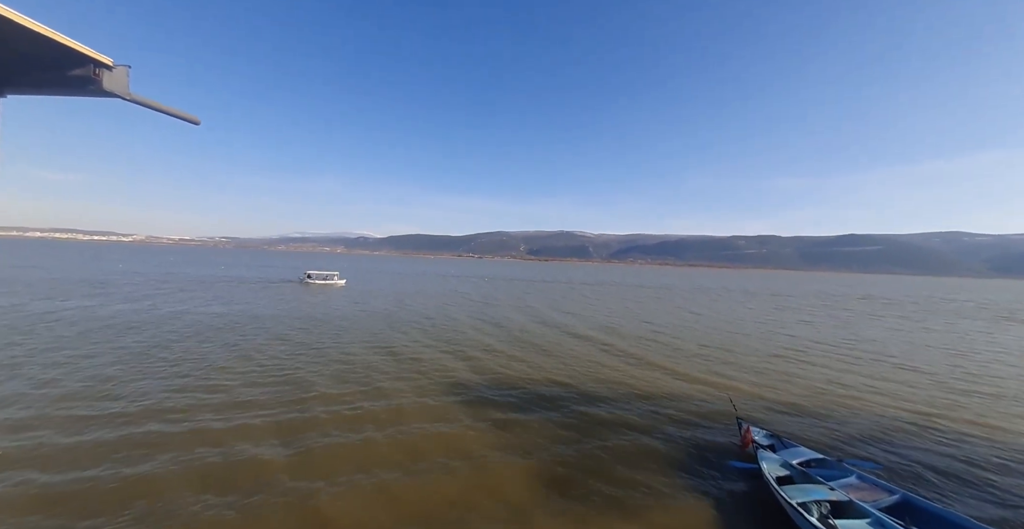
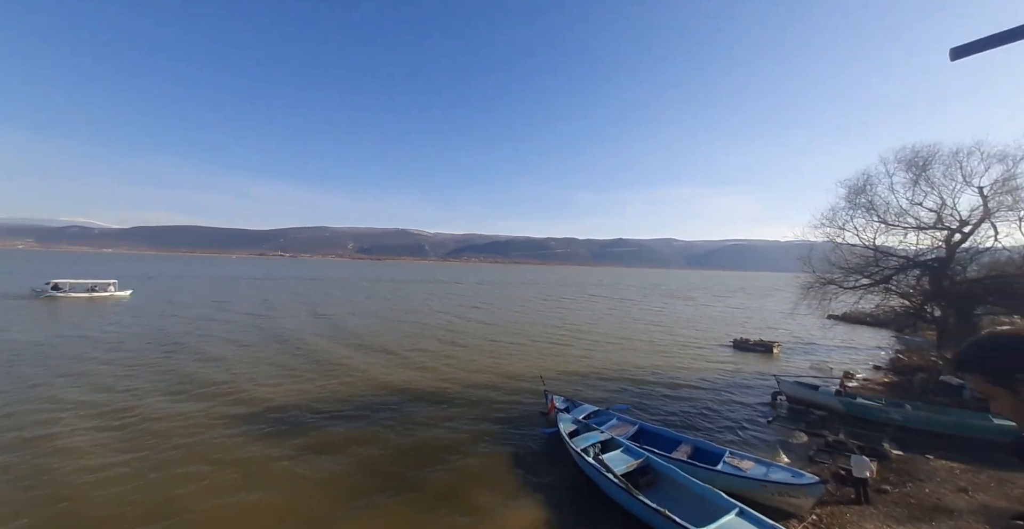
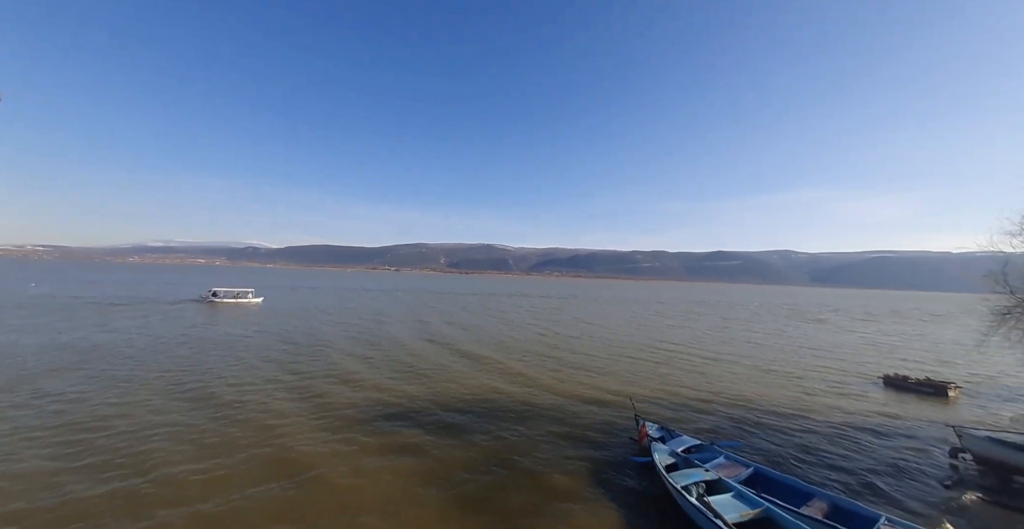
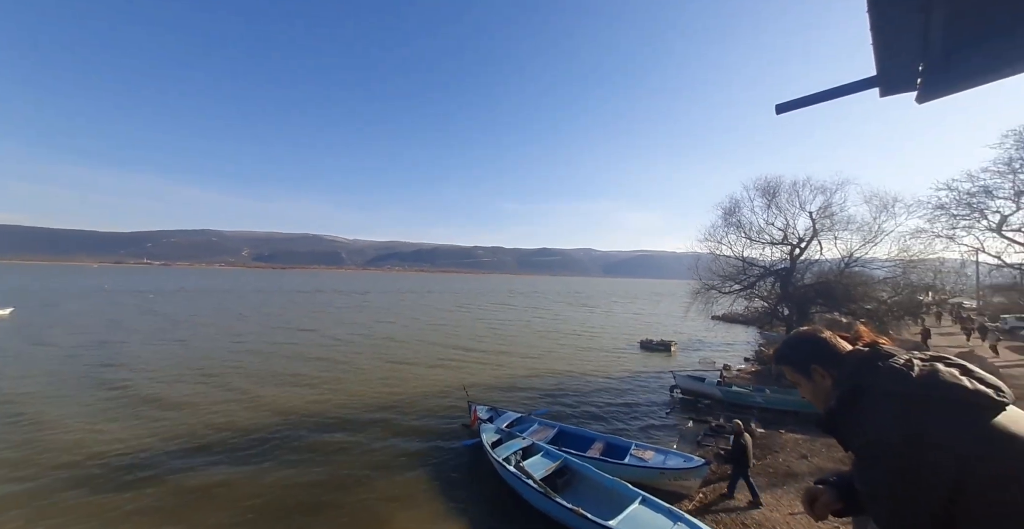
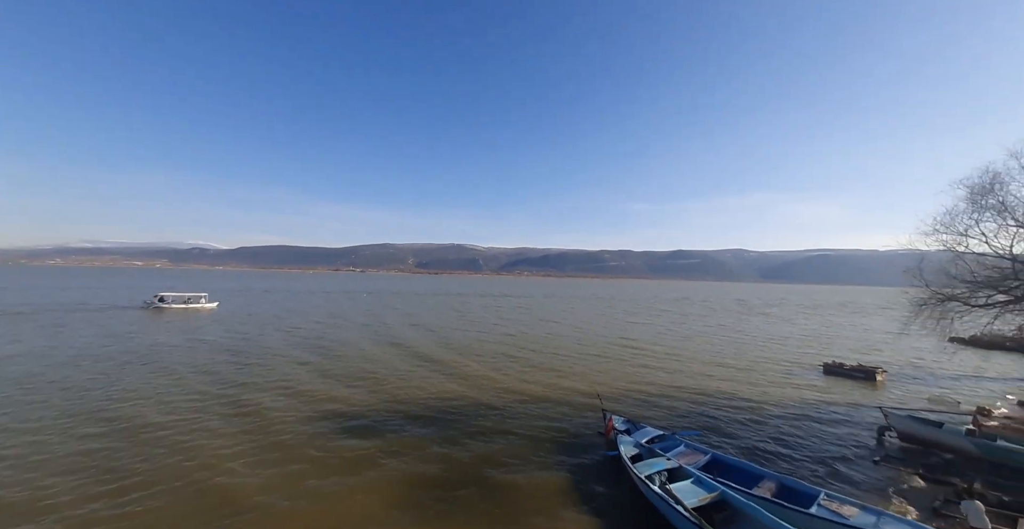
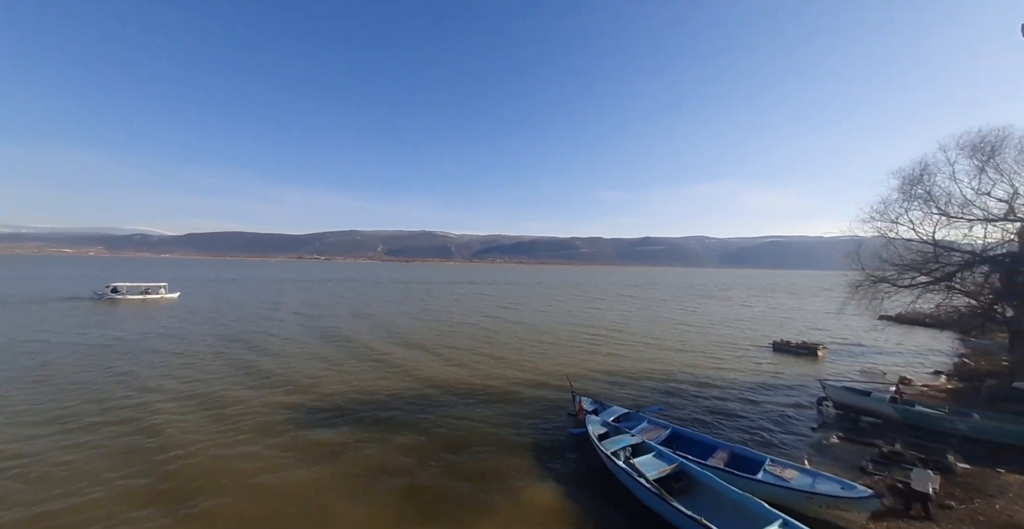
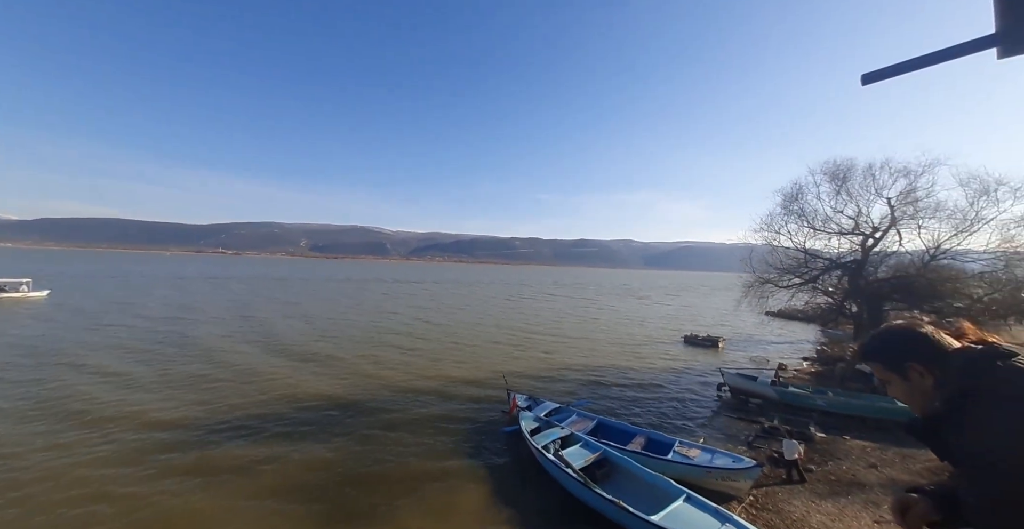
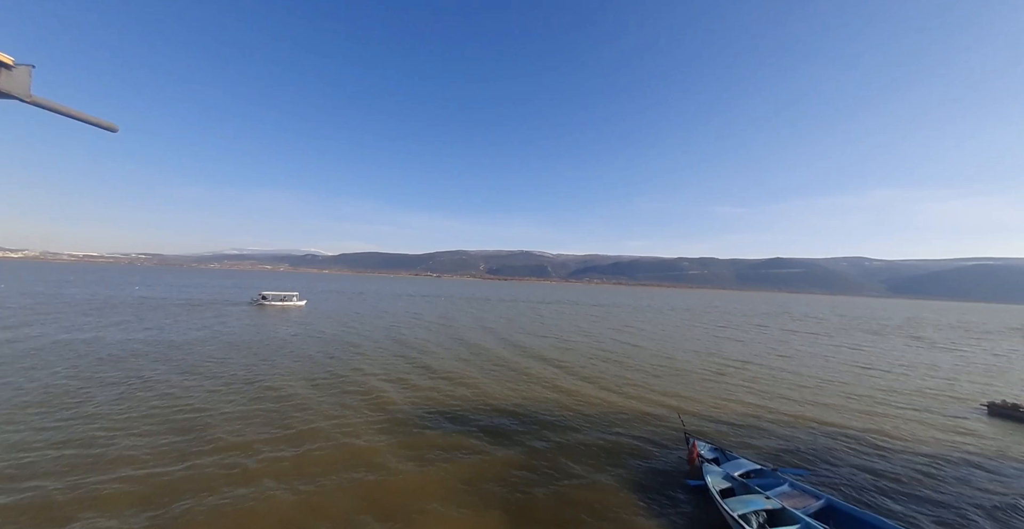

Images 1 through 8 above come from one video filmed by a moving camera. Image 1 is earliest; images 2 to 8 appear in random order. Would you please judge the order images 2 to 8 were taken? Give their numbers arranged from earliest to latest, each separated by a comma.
8, 3, 5, 6, 2, 7, 4
